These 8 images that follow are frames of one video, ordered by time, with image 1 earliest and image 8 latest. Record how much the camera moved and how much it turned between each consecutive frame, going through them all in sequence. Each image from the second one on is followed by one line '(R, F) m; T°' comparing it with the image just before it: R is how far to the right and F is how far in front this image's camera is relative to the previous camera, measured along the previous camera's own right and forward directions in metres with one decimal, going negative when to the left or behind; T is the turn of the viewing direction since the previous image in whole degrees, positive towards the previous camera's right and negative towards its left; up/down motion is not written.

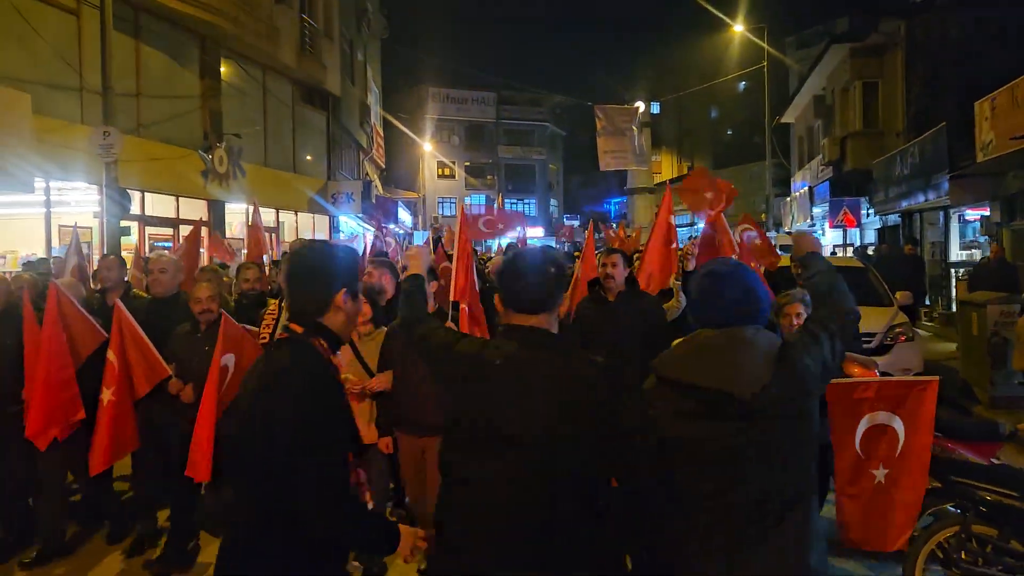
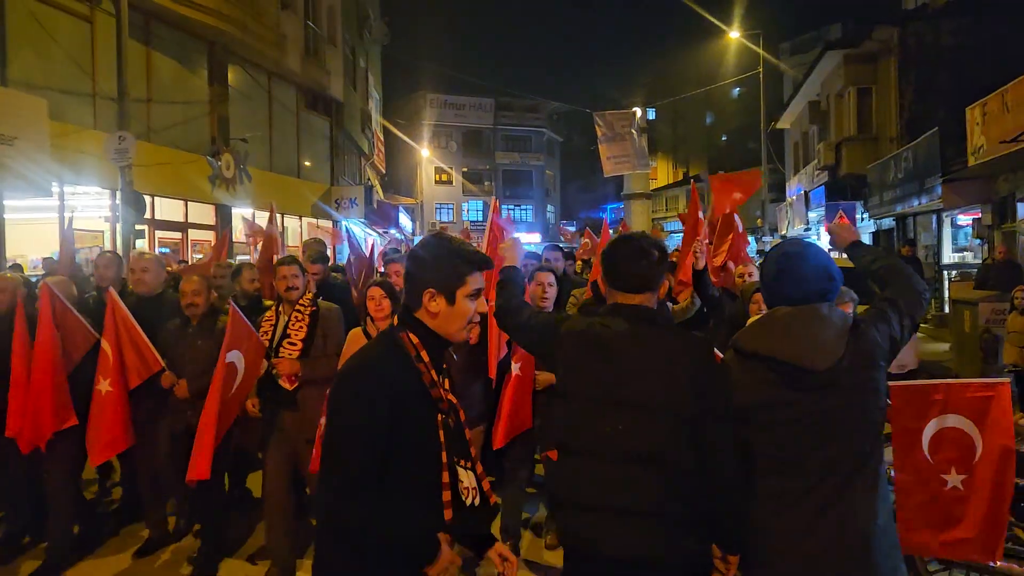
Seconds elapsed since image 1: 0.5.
(-0.1, -0.3) m; 0°
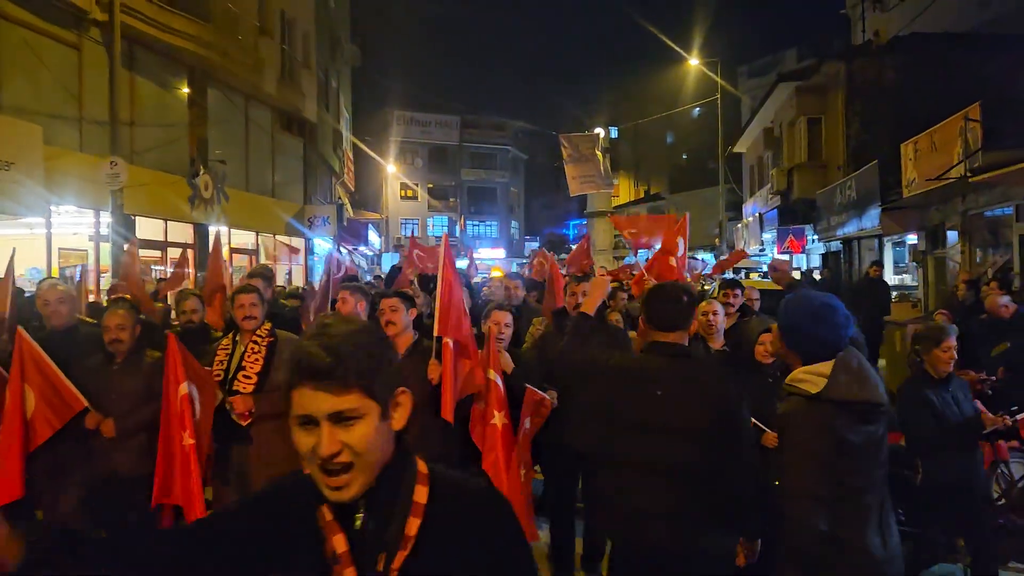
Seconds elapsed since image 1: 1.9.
(-0.2, -0.7) m; +3°
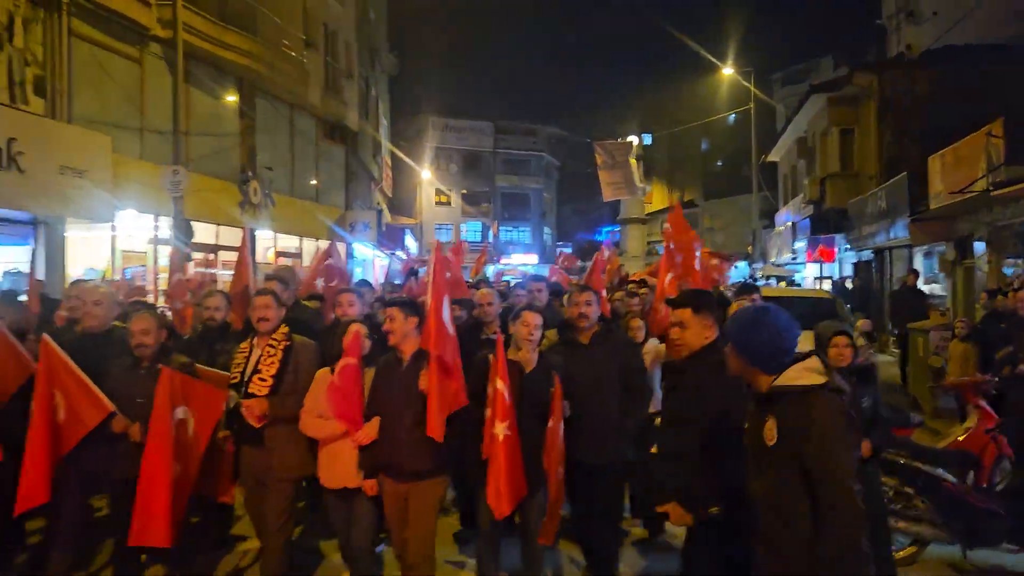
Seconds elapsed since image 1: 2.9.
(-0.1, -0.5) m; -2°
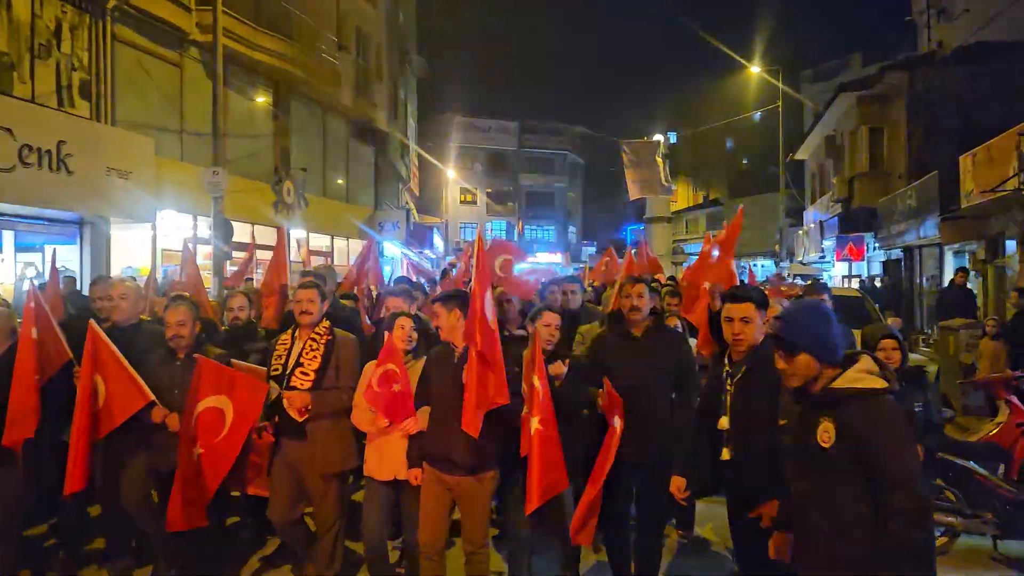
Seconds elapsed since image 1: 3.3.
(-0.1, -0.2) m; -2°
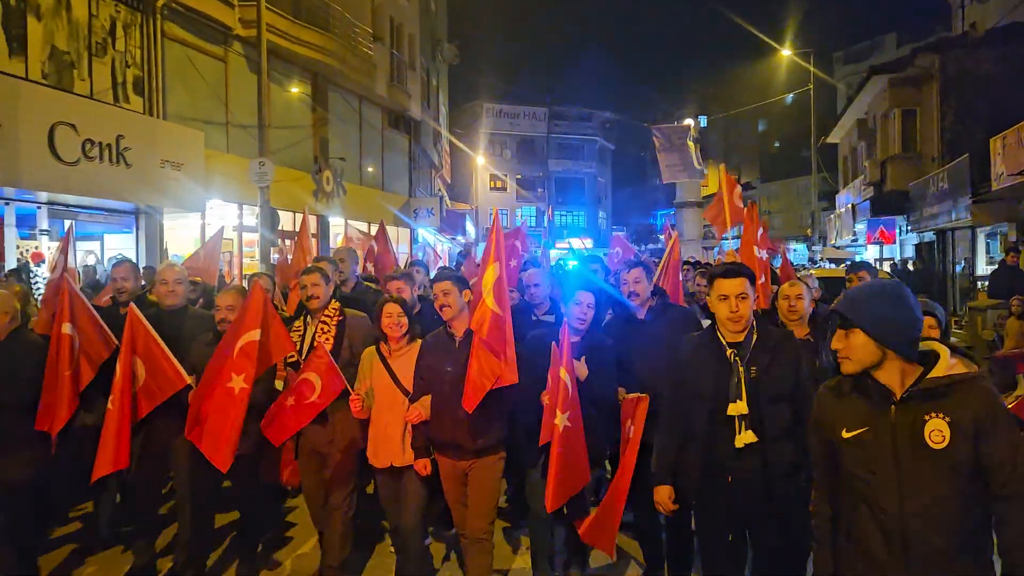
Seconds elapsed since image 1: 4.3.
(-0.1, -0.4) m; -2°
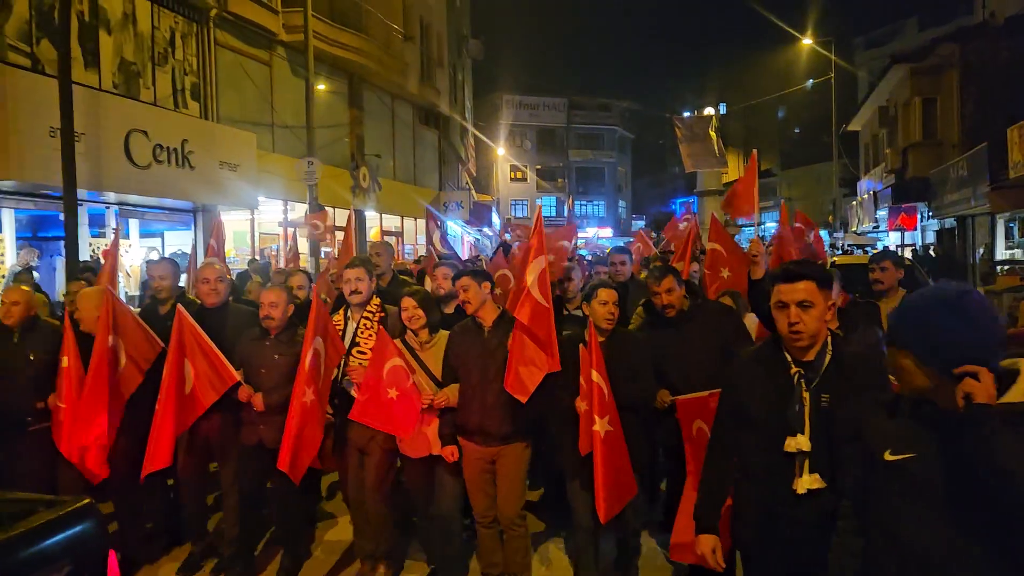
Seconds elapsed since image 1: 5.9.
(-0.3, -0.7) m; -1°
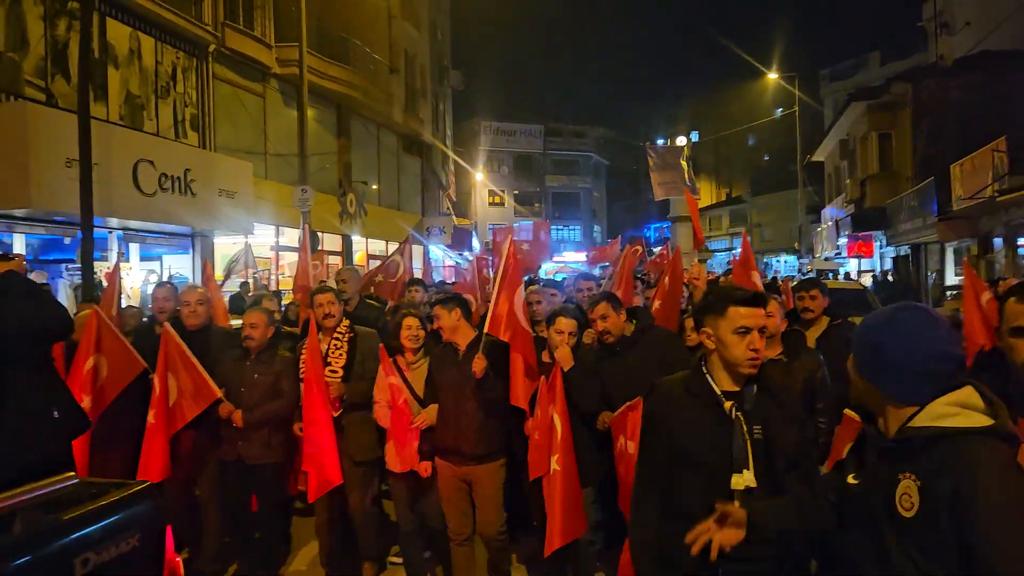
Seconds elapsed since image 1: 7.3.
(-0.1, -0.8) m; +2°
